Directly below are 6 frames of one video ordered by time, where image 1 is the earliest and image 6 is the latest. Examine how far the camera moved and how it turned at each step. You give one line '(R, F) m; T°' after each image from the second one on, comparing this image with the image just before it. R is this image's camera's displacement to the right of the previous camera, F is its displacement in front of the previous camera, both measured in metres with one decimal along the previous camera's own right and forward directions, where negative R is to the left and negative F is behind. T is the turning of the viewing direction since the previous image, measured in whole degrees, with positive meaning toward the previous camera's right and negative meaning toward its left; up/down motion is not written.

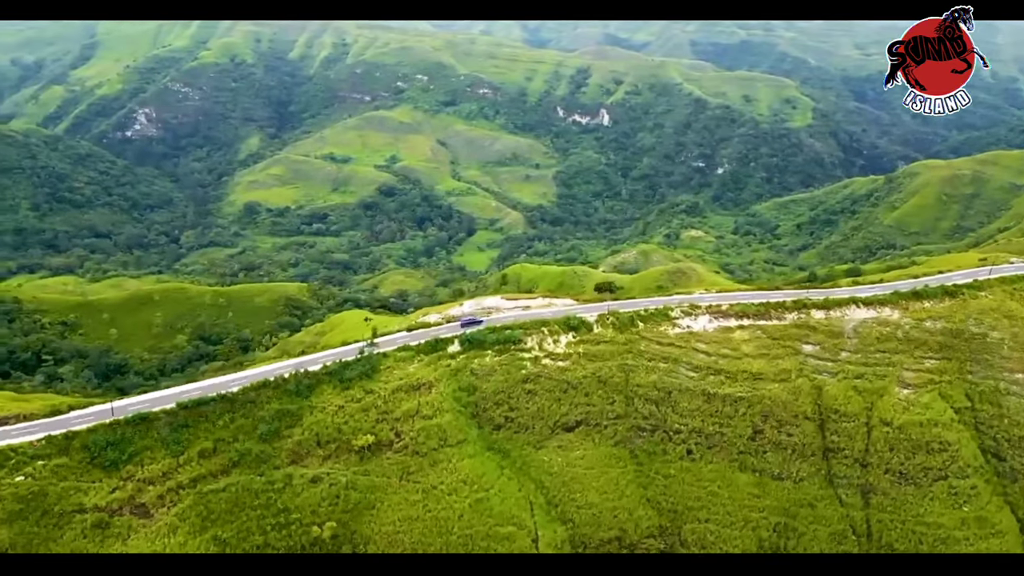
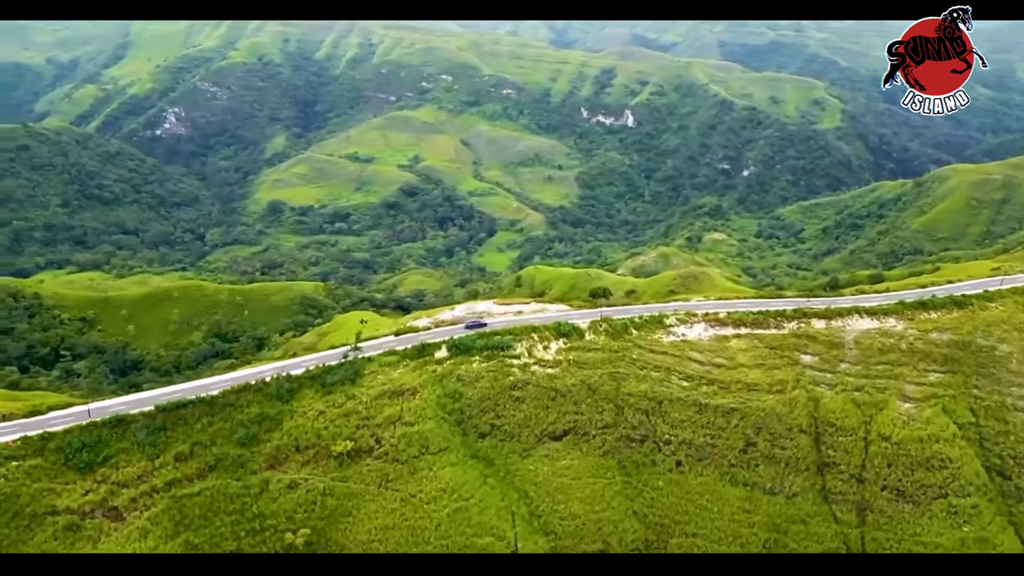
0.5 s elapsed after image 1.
(+1.9, +0.7) m; -2°
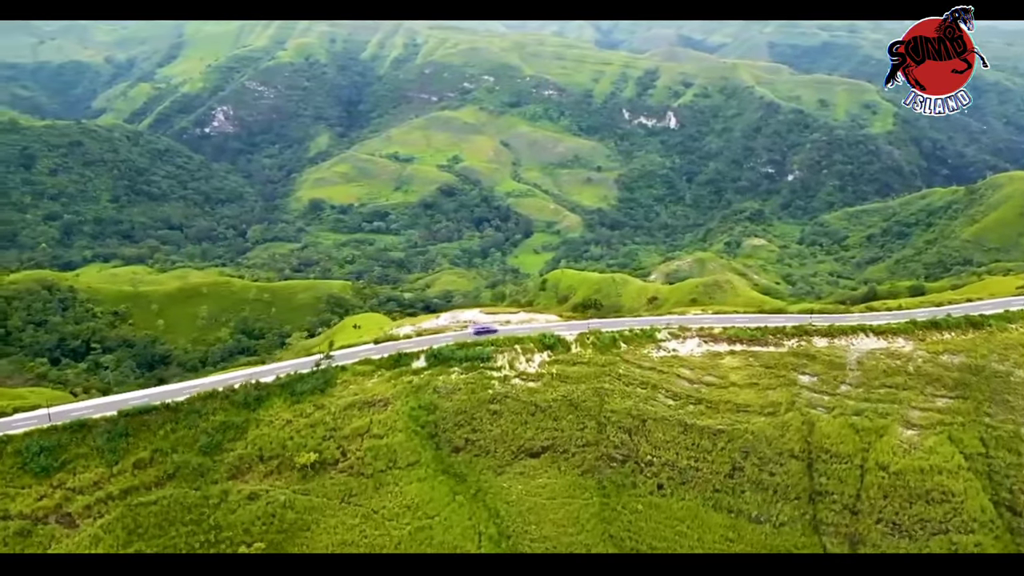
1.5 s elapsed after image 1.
(+3.1, +1.3) m; -3°
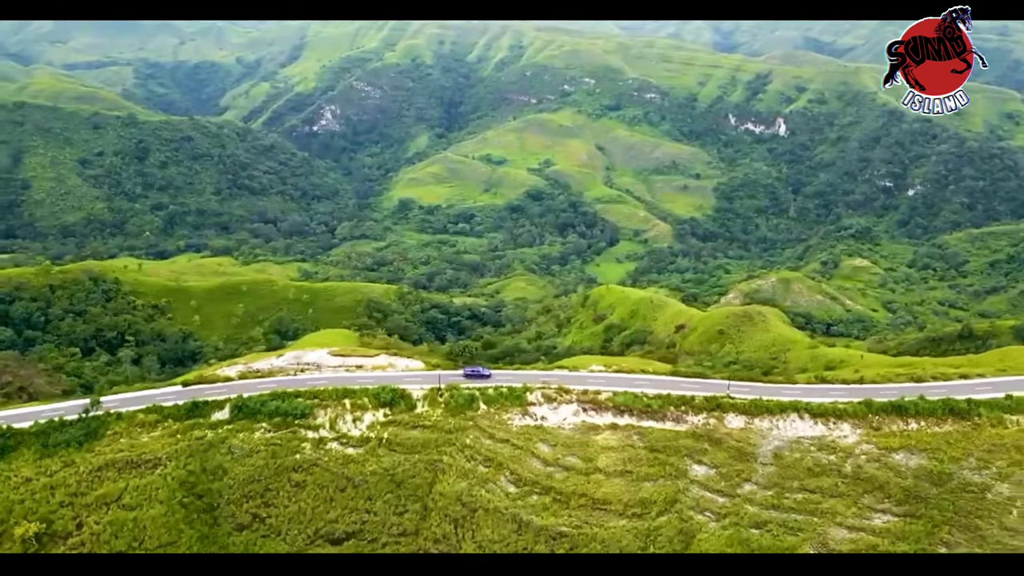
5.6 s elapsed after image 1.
(+11.8, +8.3) m; -9°
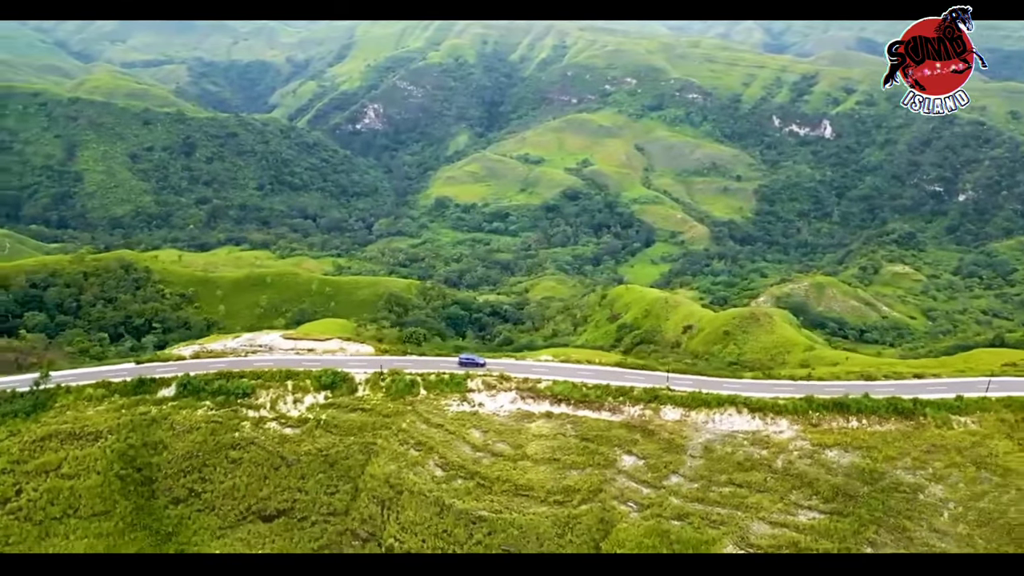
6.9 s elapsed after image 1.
(+4.5, 0.0) m; -3°
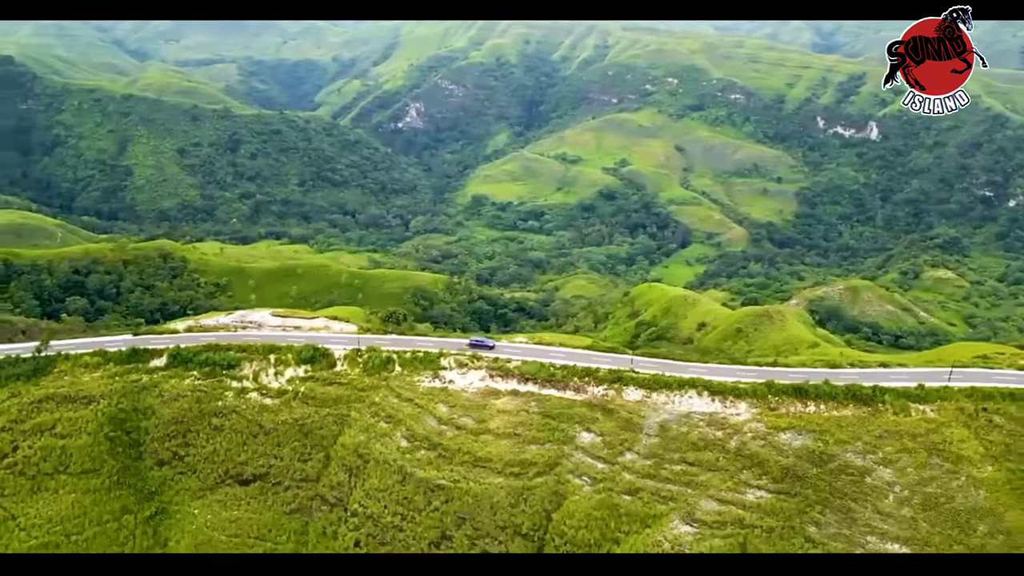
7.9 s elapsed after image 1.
(+3.1, -1.1) m; -3°
